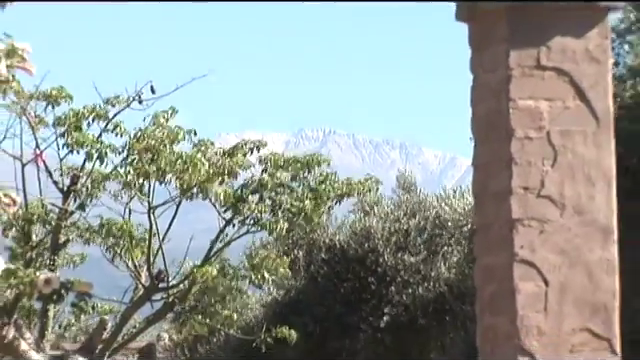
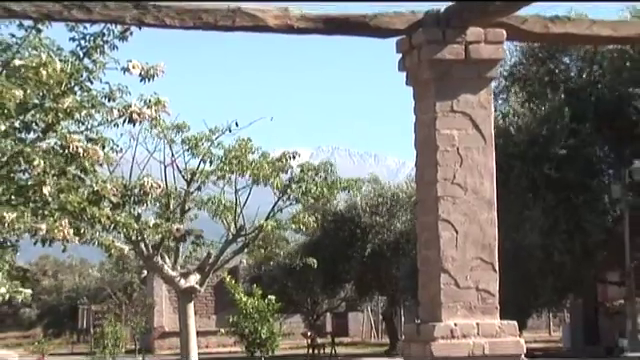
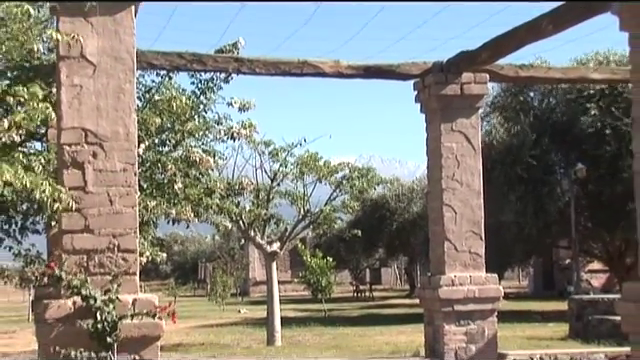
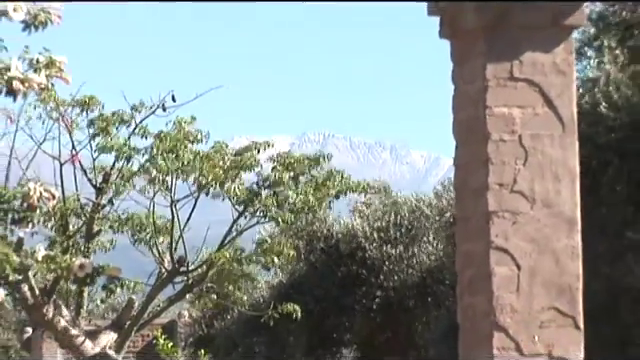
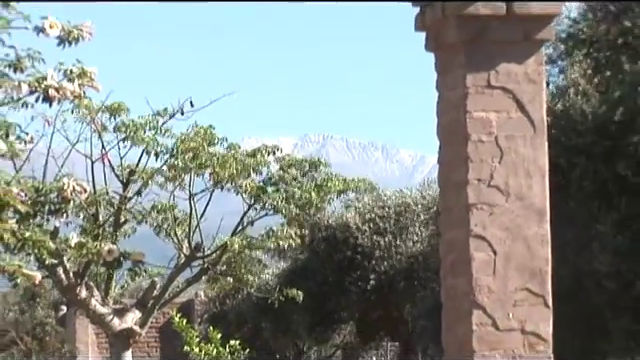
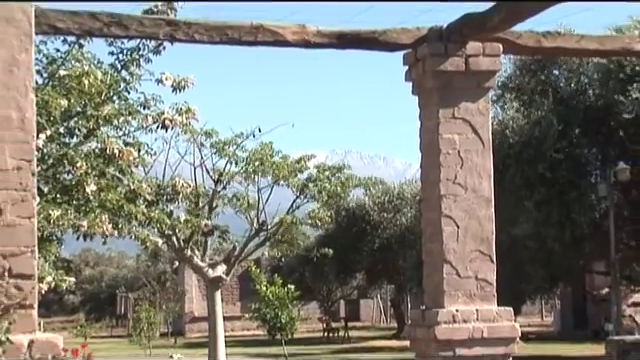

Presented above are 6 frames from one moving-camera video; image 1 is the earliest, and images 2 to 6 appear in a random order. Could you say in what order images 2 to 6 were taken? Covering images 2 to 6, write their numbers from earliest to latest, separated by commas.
4, 5, 2, 6, 3
